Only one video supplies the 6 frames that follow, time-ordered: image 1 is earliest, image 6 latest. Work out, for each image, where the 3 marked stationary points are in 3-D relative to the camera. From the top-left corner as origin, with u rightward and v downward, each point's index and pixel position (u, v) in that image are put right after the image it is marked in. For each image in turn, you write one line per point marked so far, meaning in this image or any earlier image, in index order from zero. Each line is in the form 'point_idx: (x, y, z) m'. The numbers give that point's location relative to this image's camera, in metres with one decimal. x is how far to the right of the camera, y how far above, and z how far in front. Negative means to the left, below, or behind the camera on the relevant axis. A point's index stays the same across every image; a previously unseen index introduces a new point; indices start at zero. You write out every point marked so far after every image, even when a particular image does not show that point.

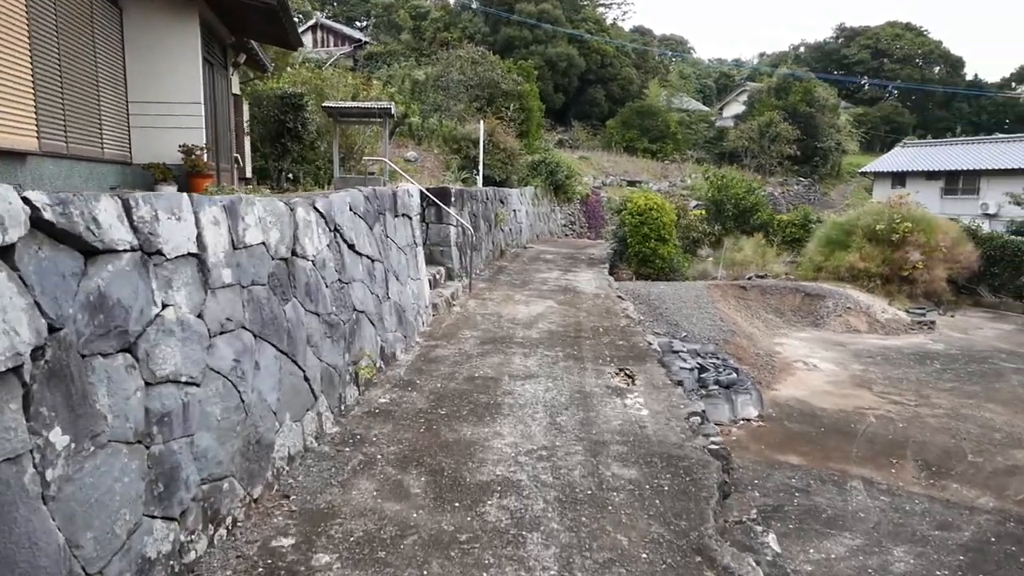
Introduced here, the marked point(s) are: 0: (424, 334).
0: (-0.6, -0.3, +5.0) m
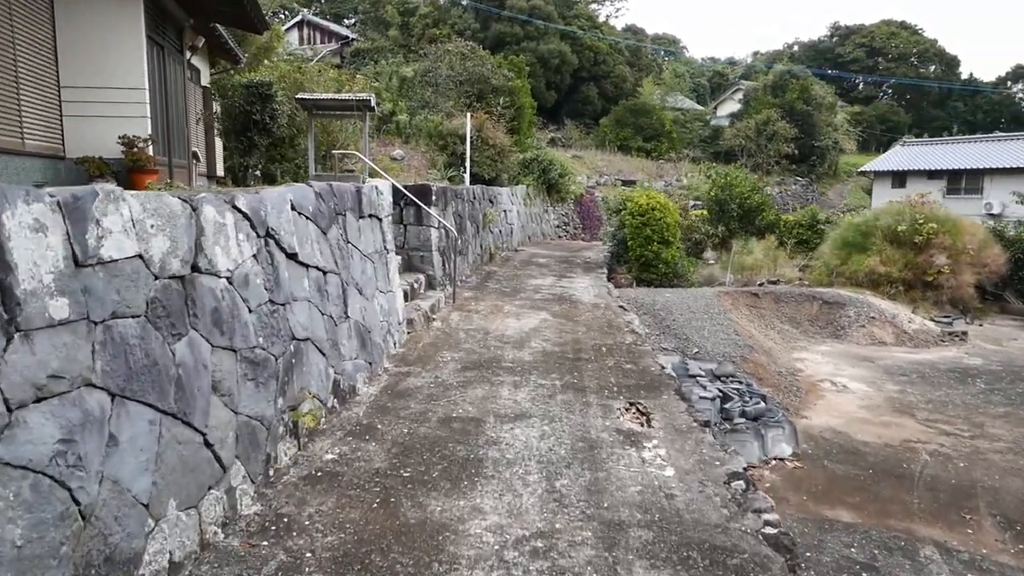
0: (-0.7, -0.4, +4.2) m
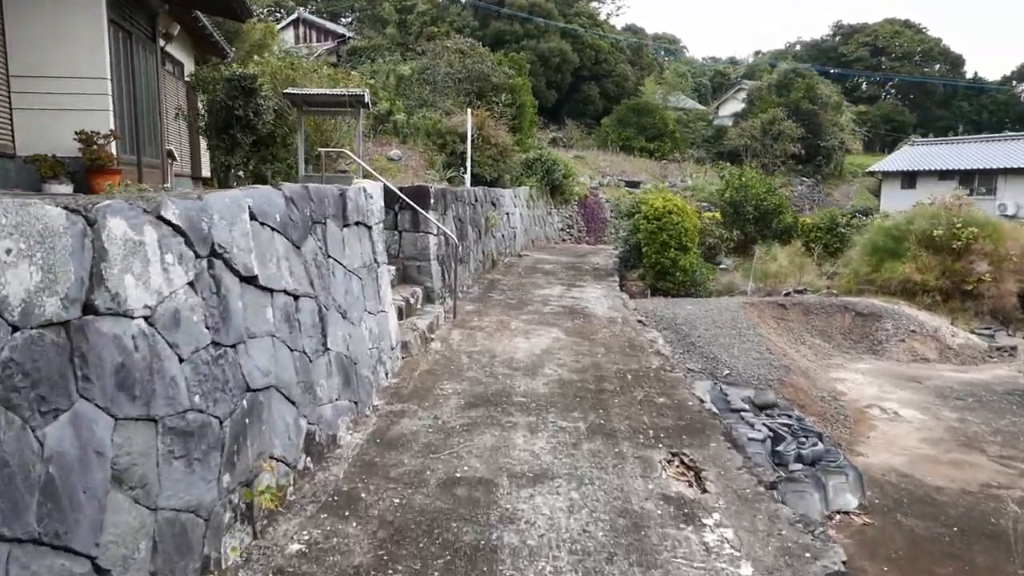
0: (-0.6, -0.5, +3.5) m
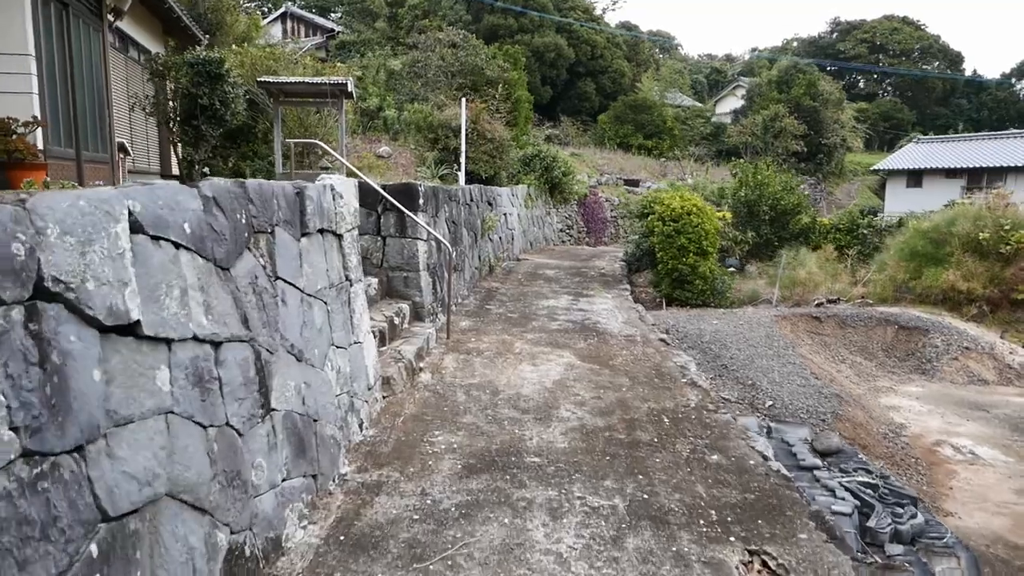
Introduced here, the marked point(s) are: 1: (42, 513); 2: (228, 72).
0: (-0.6, -0.6, +2.7) m
1: (-0.7, -0.3, +1.1) m
2: (-2.8, +2.1, +6.9) m
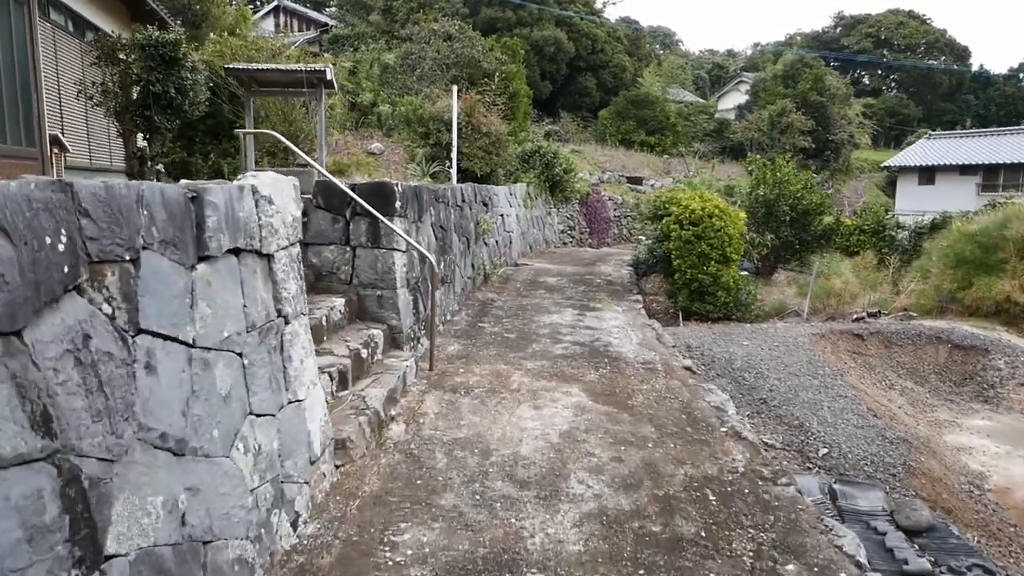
0: (-0.6, -0.8, +1.9) m
1: (-0.8, -0.5, +0.3) m
2: (-2.8, +2.0, +6.0) m
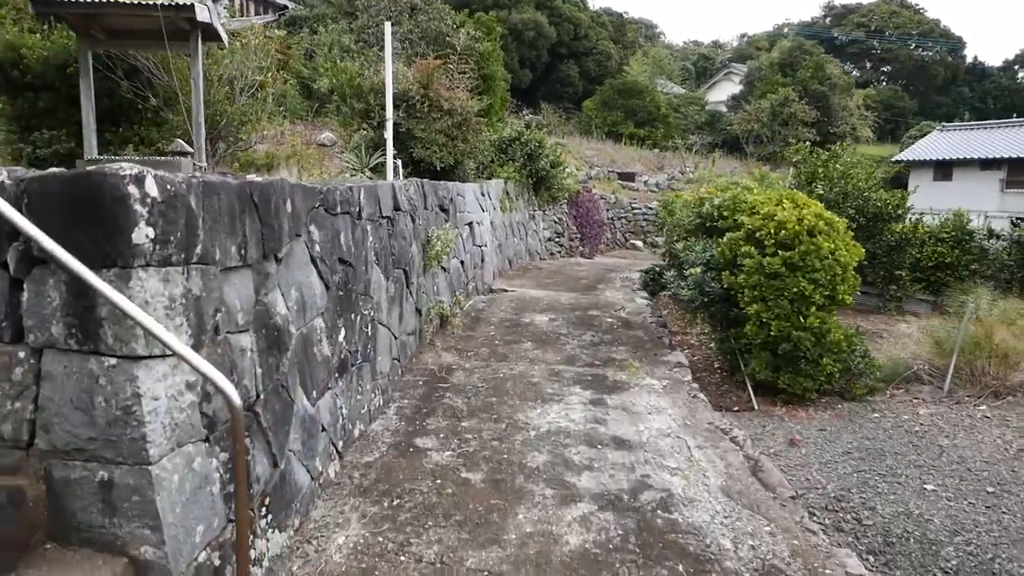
0: (-0.6, -1.1, -0.6) m
1: (-0.7, -0.8, -2.2) m
2: (-3.0, +1.6, +3.5) m
